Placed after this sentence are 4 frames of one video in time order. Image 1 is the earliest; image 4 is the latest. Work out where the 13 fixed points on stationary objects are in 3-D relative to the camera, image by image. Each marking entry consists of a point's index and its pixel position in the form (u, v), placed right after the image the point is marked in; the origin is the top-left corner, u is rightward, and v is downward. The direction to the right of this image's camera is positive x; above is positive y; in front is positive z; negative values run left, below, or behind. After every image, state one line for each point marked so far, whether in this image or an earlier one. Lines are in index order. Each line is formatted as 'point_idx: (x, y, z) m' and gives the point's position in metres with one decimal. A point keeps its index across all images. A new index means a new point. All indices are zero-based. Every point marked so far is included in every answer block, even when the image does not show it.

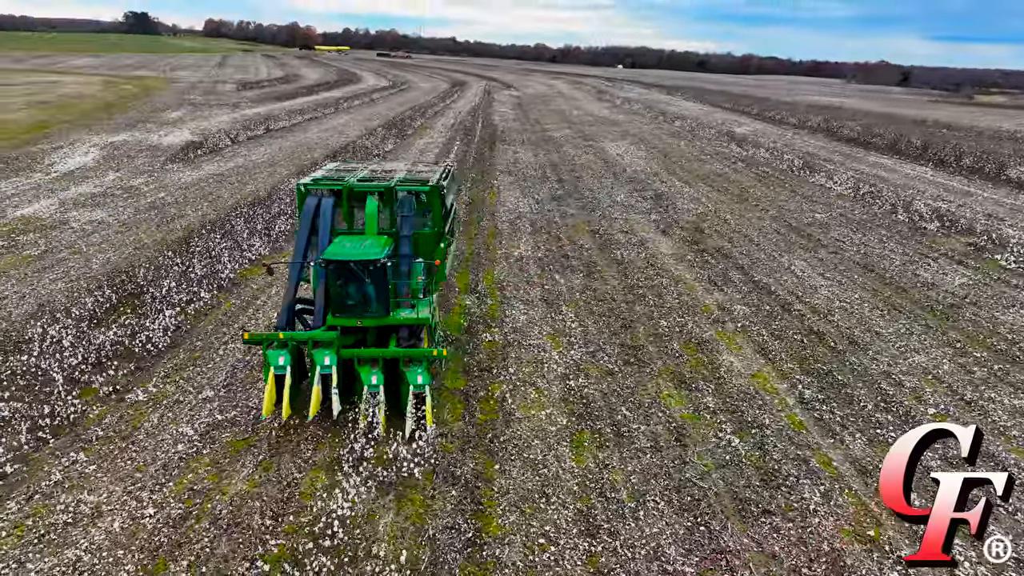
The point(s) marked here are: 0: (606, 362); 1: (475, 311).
0: (+1.6, -1.3, +11.8) m
1: (-0.7, -0.5, +13.6) m
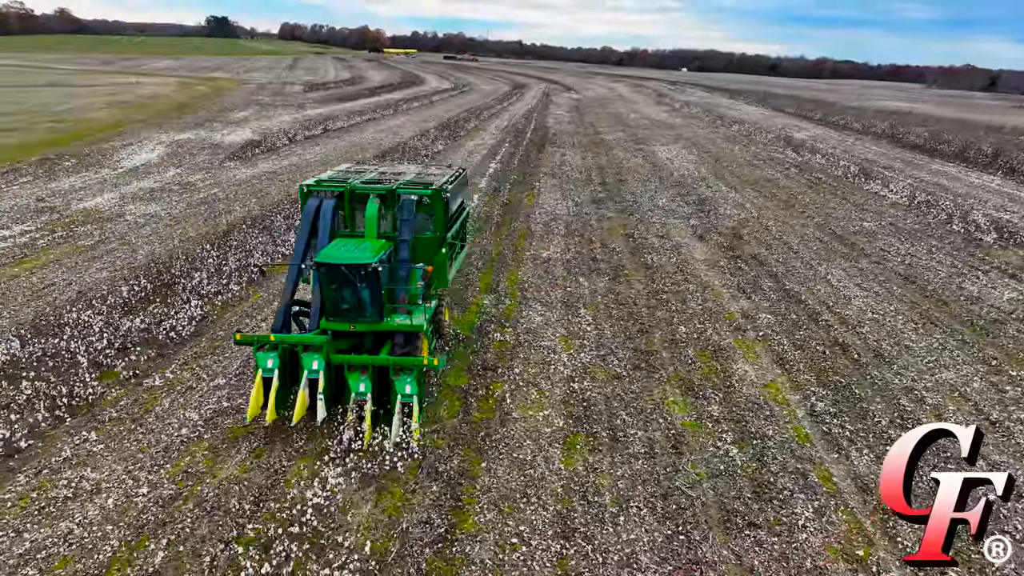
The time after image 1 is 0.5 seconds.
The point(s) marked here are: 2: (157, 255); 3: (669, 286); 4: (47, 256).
0: (+1.7, -1.3, +11.7) m
1: (-0.4, -0.5, +13.6) m
2: (-8.7, +0.8, +17.3) m
3: (+3.6, +0.1, +16.3) m
4: (-11.7, +0.8, +17.8) m
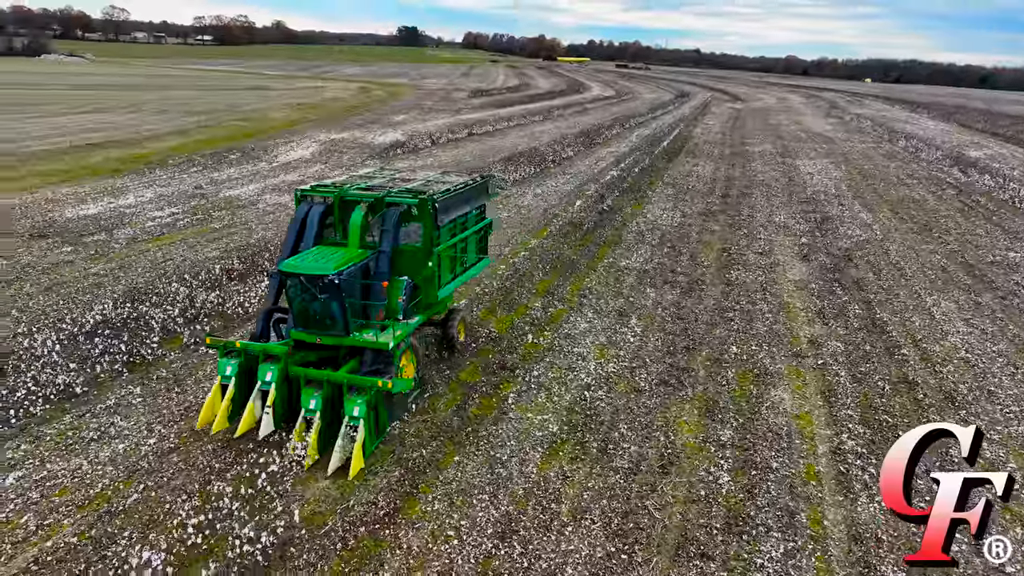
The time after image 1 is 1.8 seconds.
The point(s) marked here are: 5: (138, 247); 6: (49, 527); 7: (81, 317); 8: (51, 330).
0: (+2.1, -1.5, +11.3) m
1: (+0.5, -0.5, +13.7) m
2: (-6.7, +1.3, +19.1) m
3: (+5.0, -0.3, +15.4) m
4: (-9.5, +1.5, +20.2) m
5: (-9.8, +1.1, +18.5) m
6: (-4.6, -2.4, +7.0) m
7: (-7.7, -0.5, +12.5) m
8: (-7.8, -0.7, +11.9) m
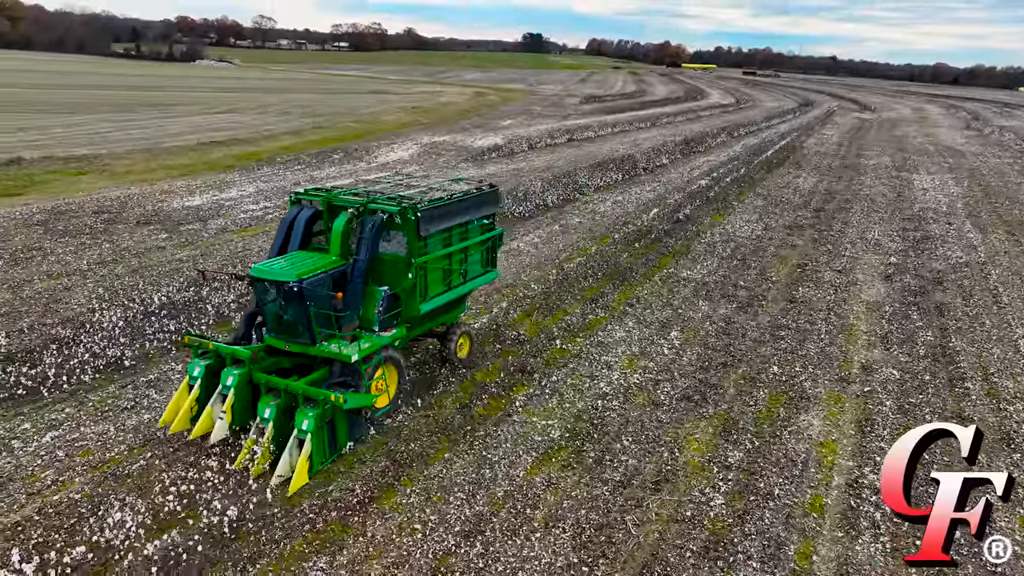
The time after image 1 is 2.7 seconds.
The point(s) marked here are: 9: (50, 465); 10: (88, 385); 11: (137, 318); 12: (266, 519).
0: (+2.3, -1.6, +11.0) m
1: (+1.2, -0.6, +13.5) m
2: (-5.0, +1.5, +20.0) m
3: (+6.0, -0.7, +14.6) m
4: (-7.6, +1.9, +21.6) m
5: (-8.1, +1.4, +19.9) m
6: (-5.0, -2.1, +7.7) m
7: (-7.0, -0.2, +13.7) m
8: (-7.3, -0.4, +13.1) m
9: (-5.4, -2.1, +8.2) m
10: (-6.2, -1.4, +10.3) m
11: (-6.7, -0.5, +12.6) m
12: (-2.5, -2.4, +7.2) m
